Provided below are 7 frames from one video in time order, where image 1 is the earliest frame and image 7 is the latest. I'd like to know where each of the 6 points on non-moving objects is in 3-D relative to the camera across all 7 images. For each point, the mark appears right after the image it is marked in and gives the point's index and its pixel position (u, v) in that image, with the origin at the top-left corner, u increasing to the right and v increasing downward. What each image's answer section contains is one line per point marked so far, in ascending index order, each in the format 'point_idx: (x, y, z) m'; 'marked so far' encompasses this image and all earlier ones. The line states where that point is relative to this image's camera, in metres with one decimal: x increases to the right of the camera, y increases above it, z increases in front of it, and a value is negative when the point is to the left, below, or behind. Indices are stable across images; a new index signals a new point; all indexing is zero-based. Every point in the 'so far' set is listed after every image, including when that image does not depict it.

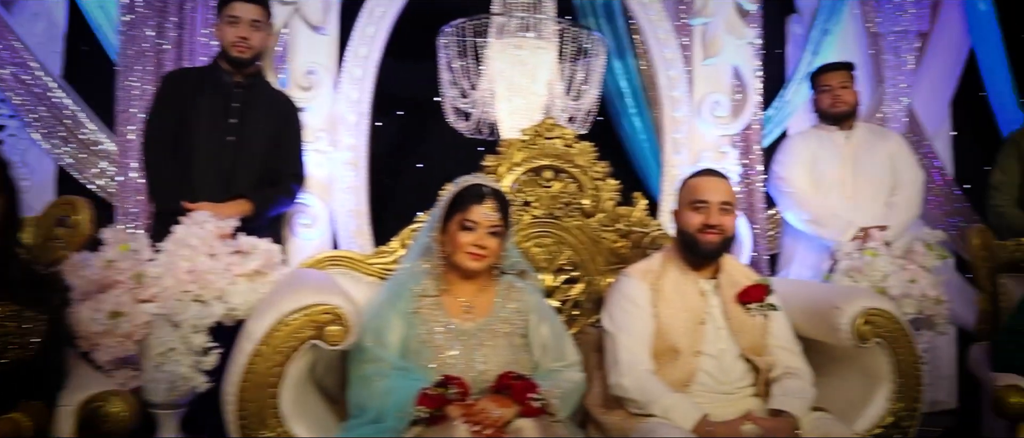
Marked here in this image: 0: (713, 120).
0: (+0.7, +0.4, +3.4) m
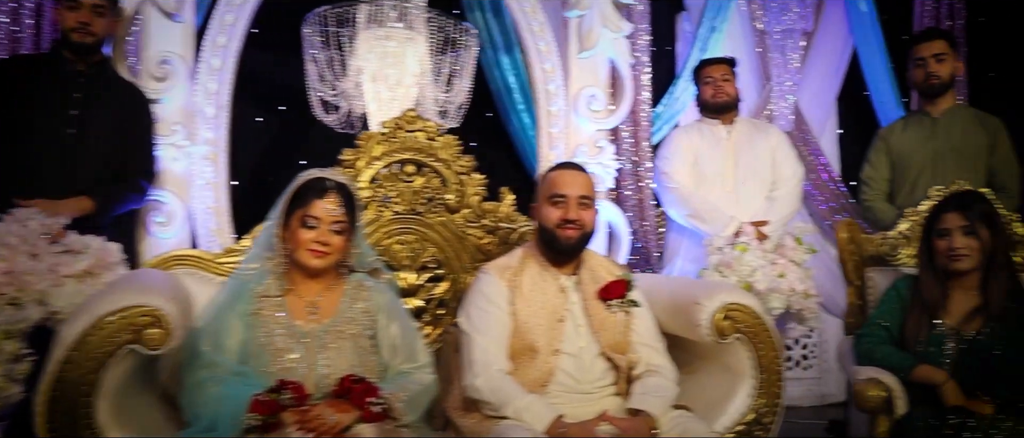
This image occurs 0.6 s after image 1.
0: (+0.3, +0.4, +3.3) m
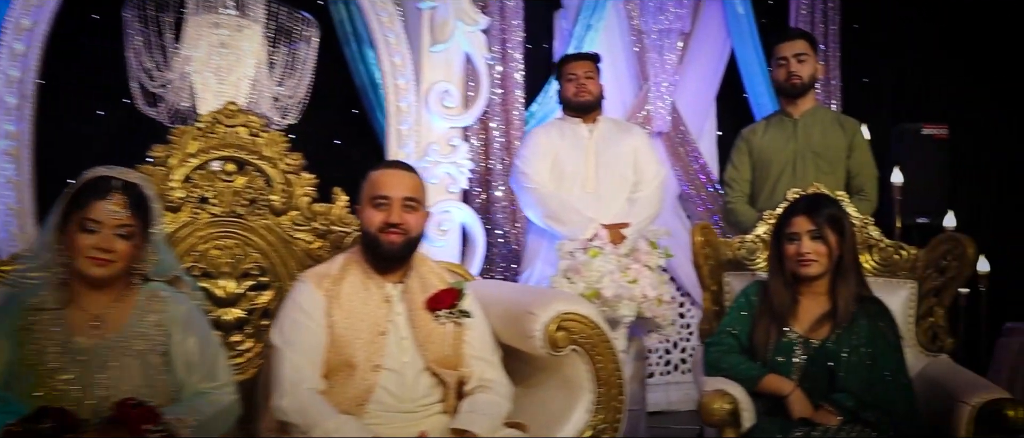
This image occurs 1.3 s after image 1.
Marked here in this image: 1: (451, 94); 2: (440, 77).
0: (-0.2, +0.4, +3.1) m
1: (-0.2, +0.4, +3.1) m
2: (-0.3, +0.5, +3.1) m
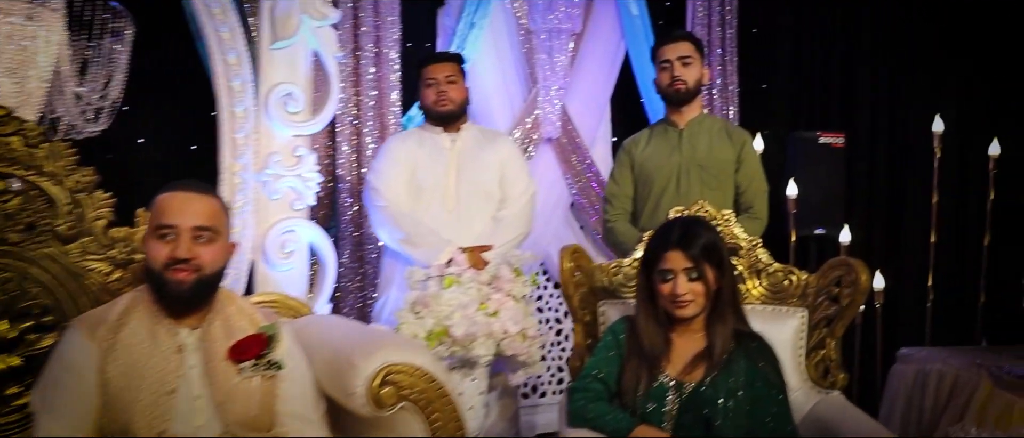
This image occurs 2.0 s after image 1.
0: (-0.7, +0.3, +2.8) m
1: (-0.7, +0.4, +2.8) m
2: (-0.7, +0.4, +2.8) m
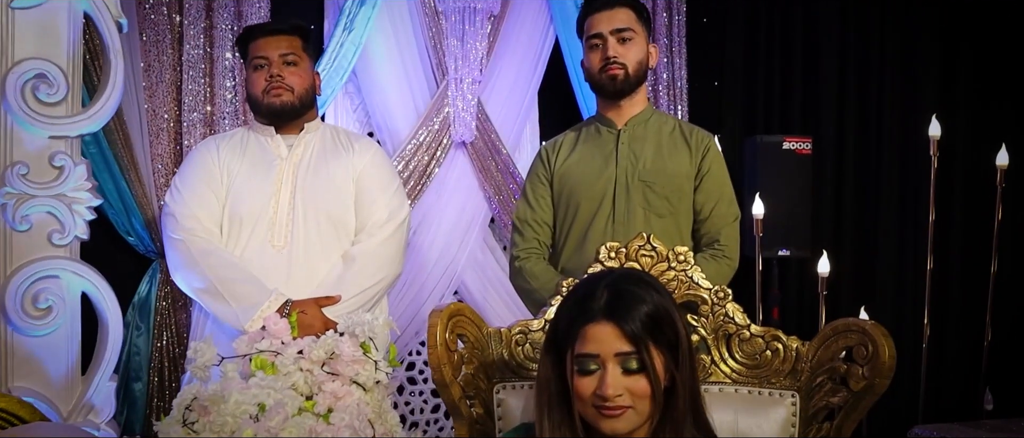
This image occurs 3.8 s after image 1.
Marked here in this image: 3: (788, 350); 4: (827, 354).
0: (-1.0, +0.2, +1.9) m
1: (-0.9, +0.3, +1.9) m
2: (-1.0, +0.3, +1.9) m
3: (+0.5, -0.2, +1.7) m
4: (+0.6, -0.3, +1.7) m
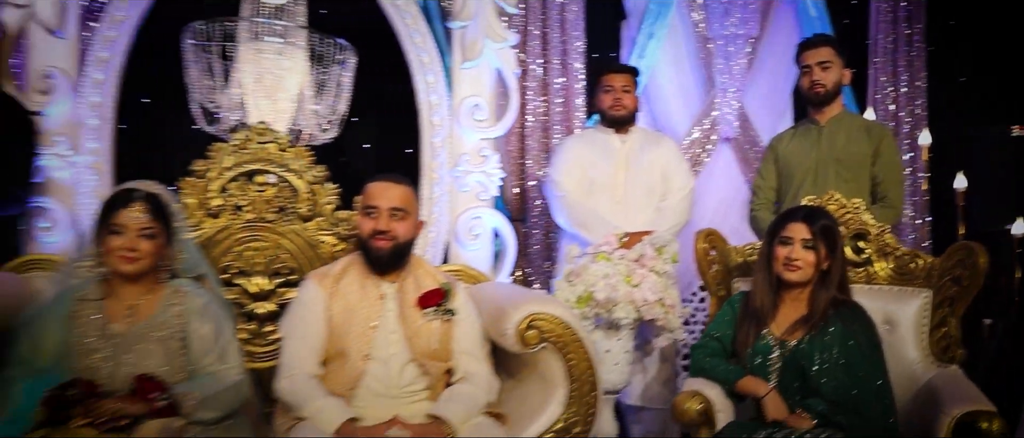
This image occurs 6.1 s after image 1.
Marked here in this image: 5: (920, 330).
0: (-0.1, +0.3, +3.3) m
1: (-0.1, +0.4, +3.3) m
2: (-0.1, +0.5, +3.4) m
3: (+1.2, -0.1, +2.8) m
4: (+1.3, -0.1, +2.7) m
5: (+1.2, -0.3, +2.7) m
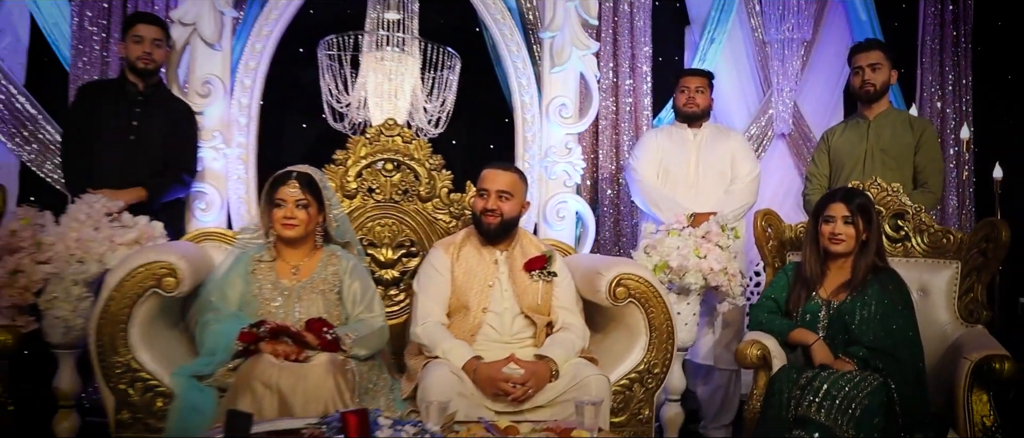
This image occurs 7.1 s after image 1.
0: (+0.2, +0.4, +3.9) m
1: (+0.2, +0.5, +3.9) m
2: (+0.2, +0.5, +3.9) m
3: (+1.5, -0.1, +3.2) m
4: (+1.6, -0.1, +3.2) m
5: (+1.5, -0.3, +3.1) m
